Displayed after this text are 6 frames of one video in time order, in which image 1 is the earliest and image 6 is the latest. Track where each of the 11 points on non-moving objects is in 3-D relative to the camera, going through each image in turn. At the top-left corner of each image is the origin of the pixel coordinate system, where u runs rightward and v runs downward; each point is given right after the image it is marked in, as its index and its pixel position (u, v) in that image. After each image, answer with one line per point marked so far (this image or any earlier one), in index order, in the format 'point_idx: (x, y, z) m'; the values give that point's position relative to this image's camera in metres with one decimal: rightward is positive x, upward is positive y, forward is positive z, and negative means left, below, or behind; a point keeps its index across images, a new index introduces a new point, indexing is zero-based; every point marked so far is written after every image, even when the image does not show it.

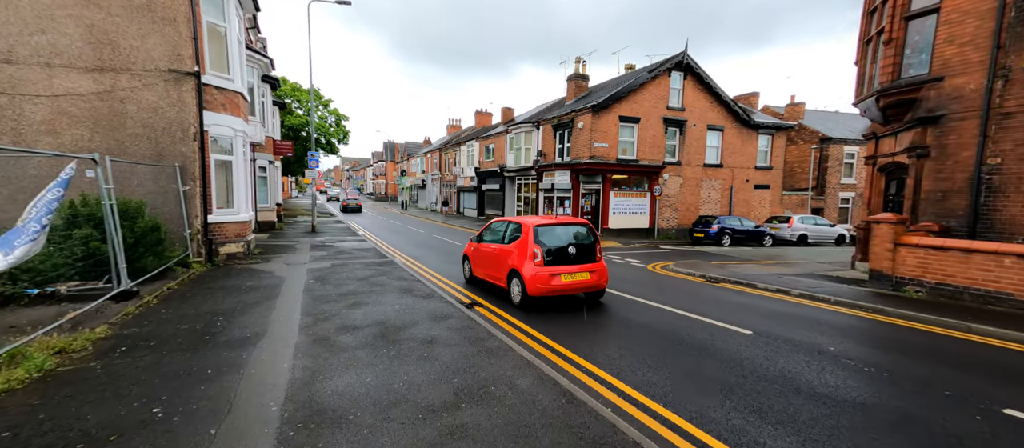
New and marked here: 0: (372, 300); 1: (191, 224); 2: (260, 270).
0: (-2.7, -1.5, +6.7) m
1: (-8.0, 0.0, +8.7) m
2: (-6.6, -1.2, +9.2) m
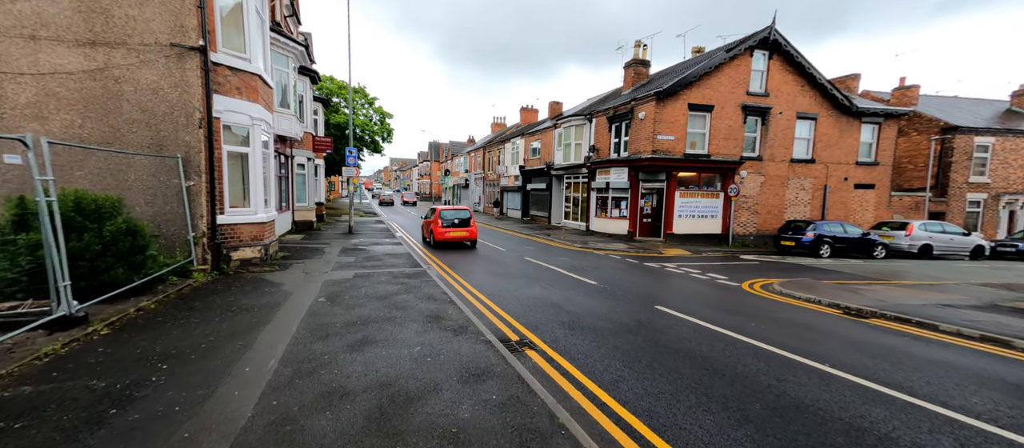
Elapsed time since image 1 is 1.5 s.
0: (-1.8, -1.5, +4.9) m
1: (-6.8, 0.0, +7.5) m
2: (-5.3, -1.2, +7.8) m
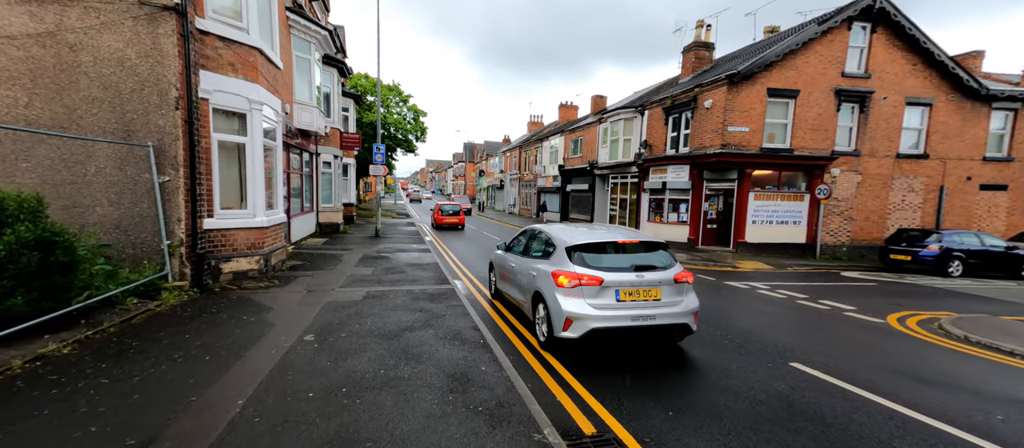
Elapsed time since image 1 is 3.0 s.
0: (-1.1, -1.7, +2.9) m
1: (-5.8, -0.1, +6.0) m
2: (-4.4, -1.3, +6.2) m
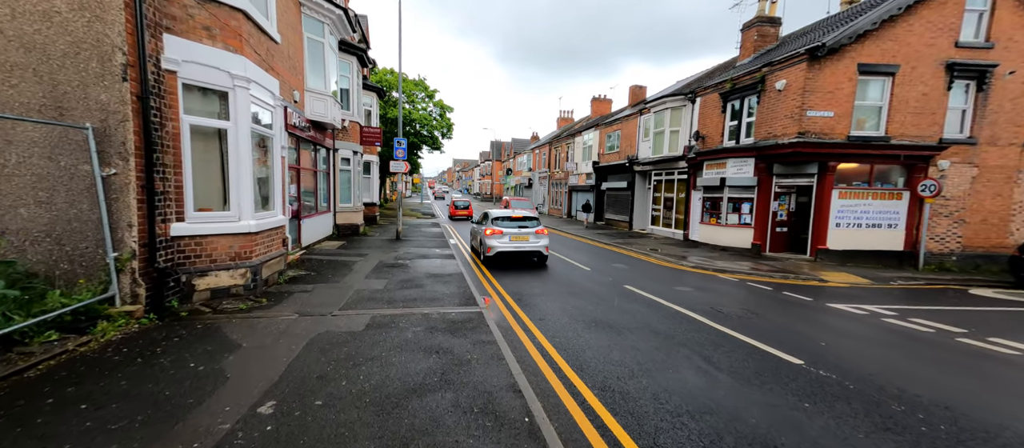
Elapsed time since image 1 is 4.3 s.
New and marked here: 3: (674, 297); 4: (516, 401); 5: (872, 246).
0: (-0.7, -1.8, +1.2) m
1: (-5.2, -0.2, +4.7) m
2: (-3.8, -1.4, +4.7) m
3: (+3.7, -1.7, +8.2) m
4: (+0.1, -1.7, +3.5) m
5: (+13.7, -0.8, +13.4) m
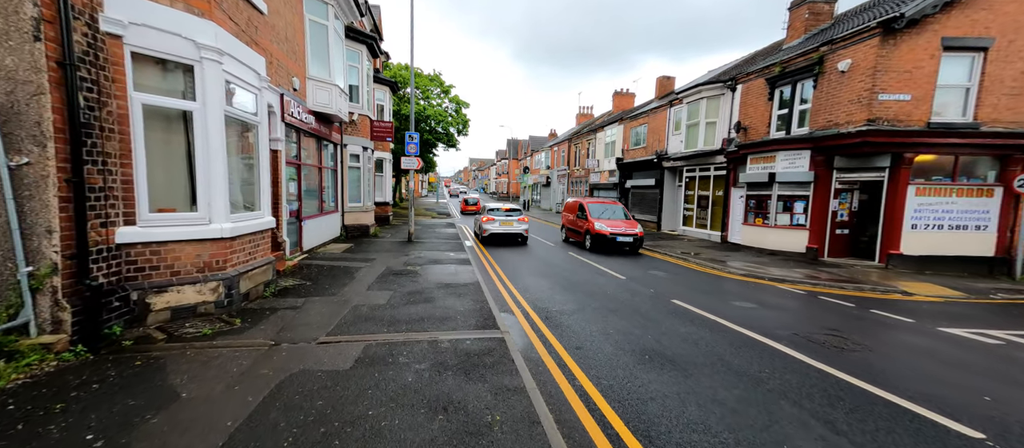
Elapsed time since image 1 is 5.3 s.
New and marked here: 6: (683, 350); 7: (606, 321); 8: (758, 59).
0: (-0.5, -1.8, -0.1) m
1: (-4.8, -0.3, +3.6) m
2: (-3.4, -1.5, +3.5) m
3: (+4.2, -1.7, +6.7) m
4: (+0.4, -1.8, +2.2) m
5: (+14.4, -0.9, +11.4) m
6: (+2.4, -1.7, +4.9) m
7: (+1.6, -1.7, +6.2) m
8: (+11.7, +7.8, +16.6) m
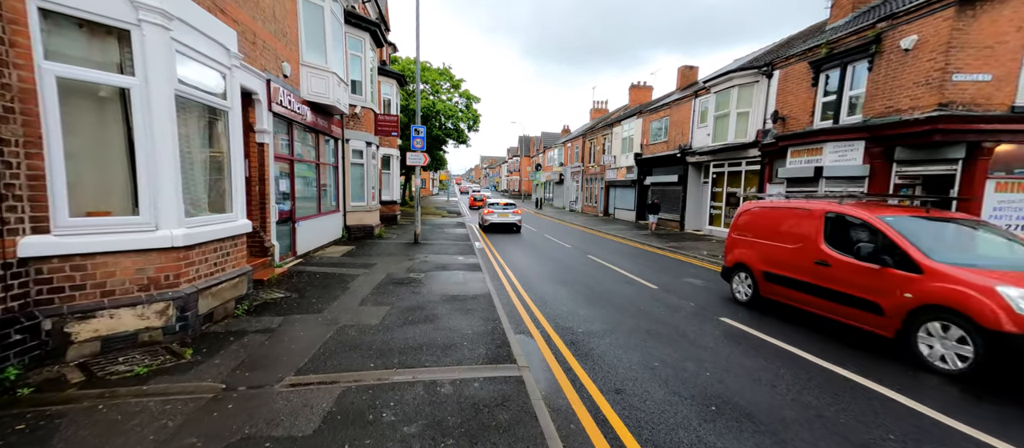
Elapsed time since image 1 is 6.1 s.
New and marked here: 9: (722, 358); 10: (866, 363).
0: (-0.5, -1.9, -1.2) m
1: (-4.6, -0.3, +2.6) m
2: (-3.2, -1.6, +2.5) m
3: (+4.5, -1.8, +5.4) m
4: (+0.5, -1.9, +1.1) m
5: (+14.8, -0.9, +9.9) m
6: (+2.6, -1.8, +3.7) m
7: (+1.9, -1.7, +5.0) m
8: (+12.2, +7.8, +15.0) m
9: (+2.8, -1.7, +4.7) m
10: (+4.5, -1.8, +4.5) m
